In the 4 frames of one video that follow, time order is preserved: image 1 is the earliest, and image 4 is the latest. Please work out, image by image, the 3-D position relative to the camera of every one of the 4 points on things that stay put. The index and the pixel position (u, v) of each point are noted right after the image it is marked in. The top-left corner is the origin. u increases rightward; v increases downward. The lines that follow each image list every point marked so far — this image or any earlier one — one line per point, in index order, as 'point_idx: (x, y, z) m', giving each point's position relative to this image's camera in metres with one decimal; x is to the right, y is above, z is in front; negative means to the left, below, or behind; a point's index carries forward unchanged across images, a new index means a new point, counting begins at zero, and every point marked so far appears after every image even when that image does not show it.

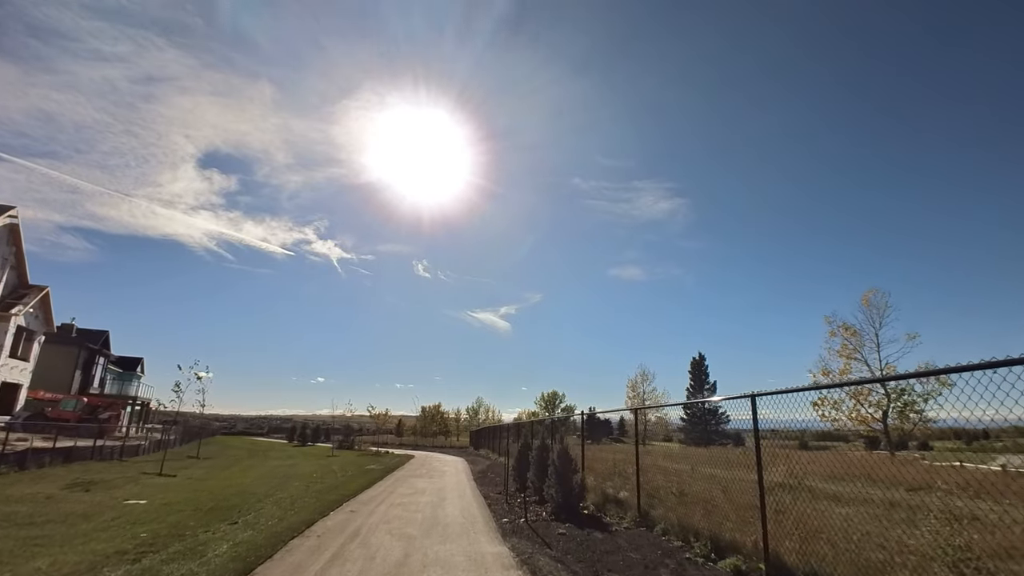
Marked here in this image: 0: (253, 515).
0: (-5.0, -4.4, +9.8) m
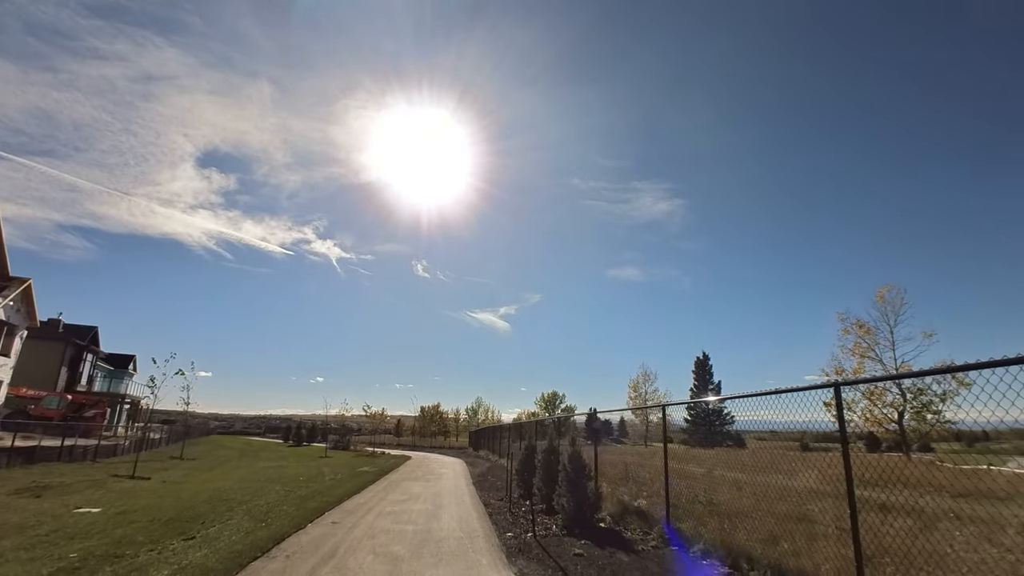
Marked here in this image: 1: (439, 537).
0: (-4.9, -4.0, +8.4) m
1: (-1.2, -4.2, +8.6) m
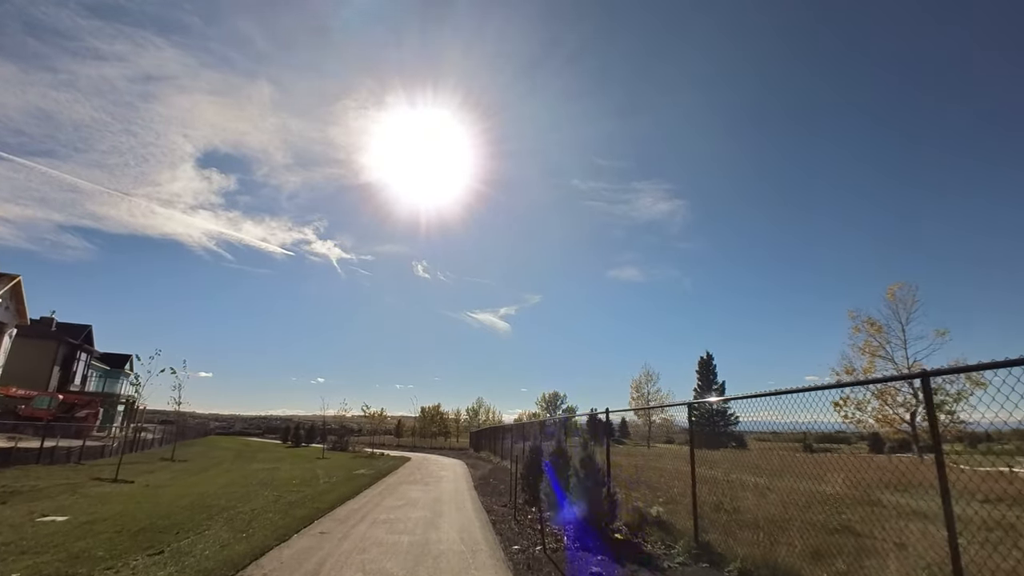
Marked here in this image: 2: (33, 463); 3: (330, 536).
0: (-4.8, -3.8, +7.6) m
1: (-1.1, -4.0, +7.7) m
2: (-14.8, -5.4, +15.8) m
3: (-3.0, -4.1, +8.4) m
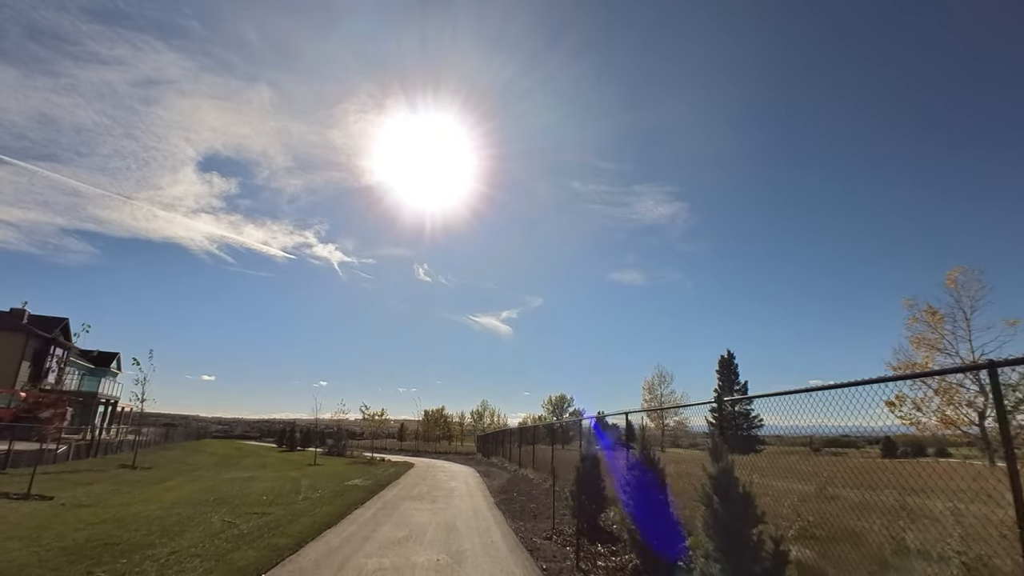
0: (-4.0, -2.7, +4.0) m
1: (-0.3, -2.9, +4.1) m
2: (-14.0, -4.4, +12.2) m
3: (-2.2, -3.0, +4.7) m
